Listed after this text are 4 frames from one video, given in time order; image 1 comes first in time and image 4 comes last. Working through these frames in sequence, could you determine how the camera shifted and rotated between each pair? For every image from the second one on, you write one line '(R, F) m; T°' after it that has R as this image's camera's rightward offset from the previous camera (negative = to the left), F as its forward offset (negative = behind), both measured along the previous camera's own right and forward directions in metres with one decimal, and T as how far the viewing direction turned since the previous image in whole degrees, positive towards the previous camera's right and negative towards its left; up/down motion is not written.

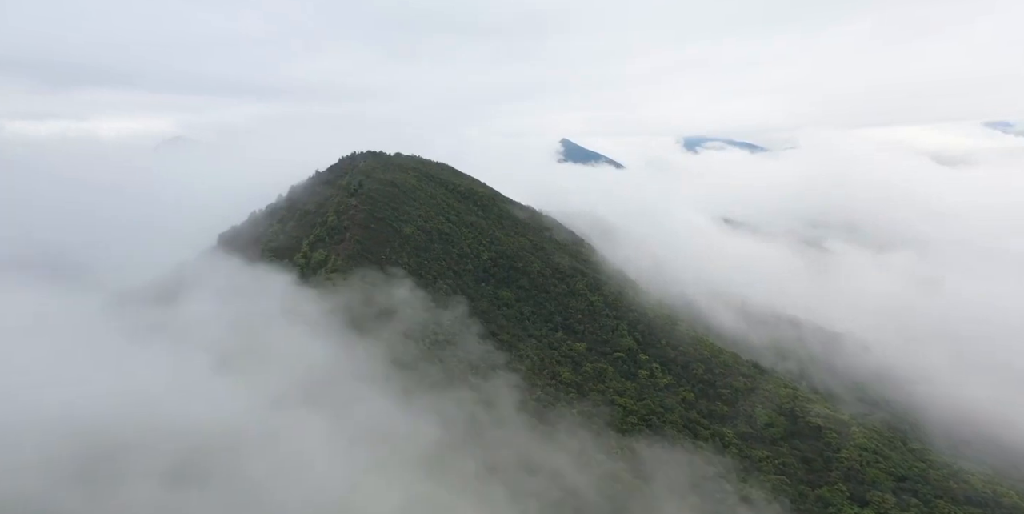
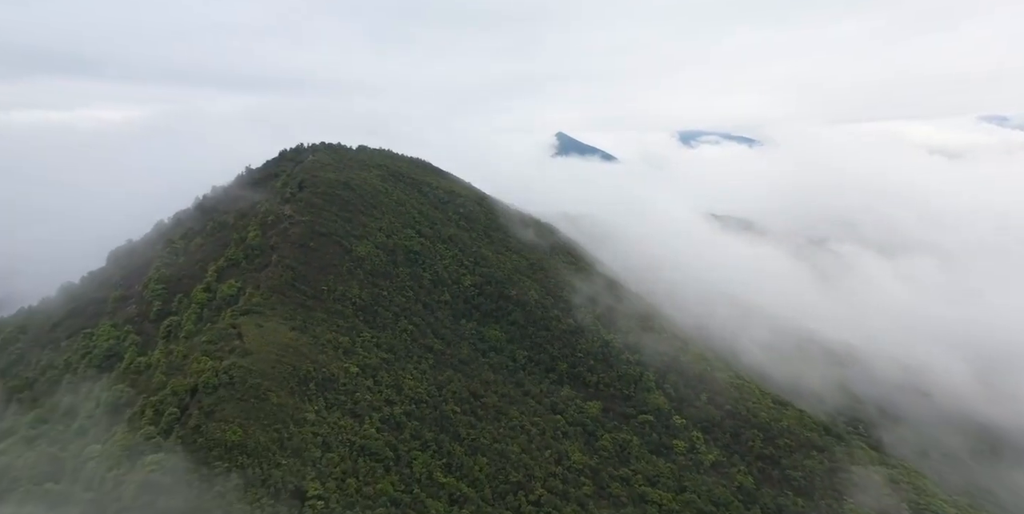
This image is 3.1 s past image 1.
(+0.7, +17.5) m; 0°
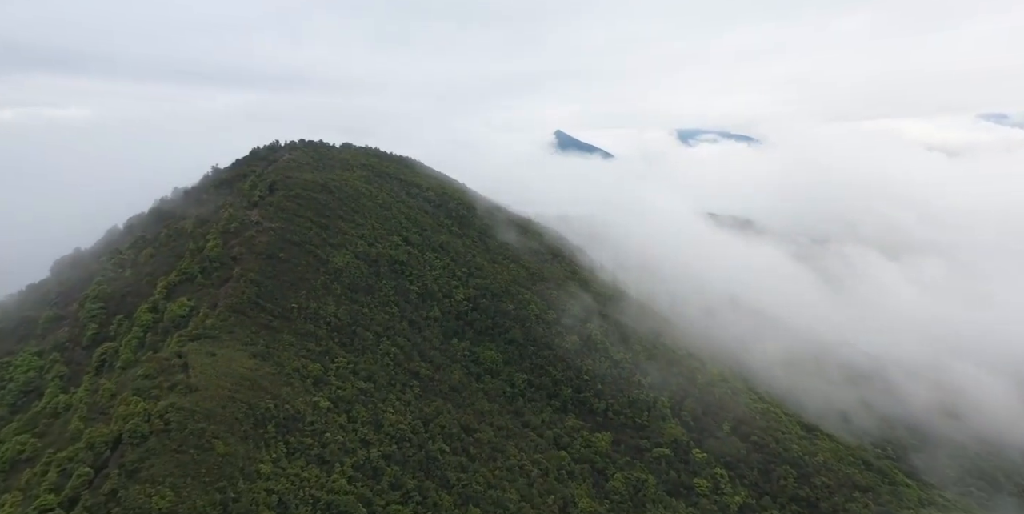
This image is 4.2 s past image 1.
(+0.1, +6.0) m; 0°
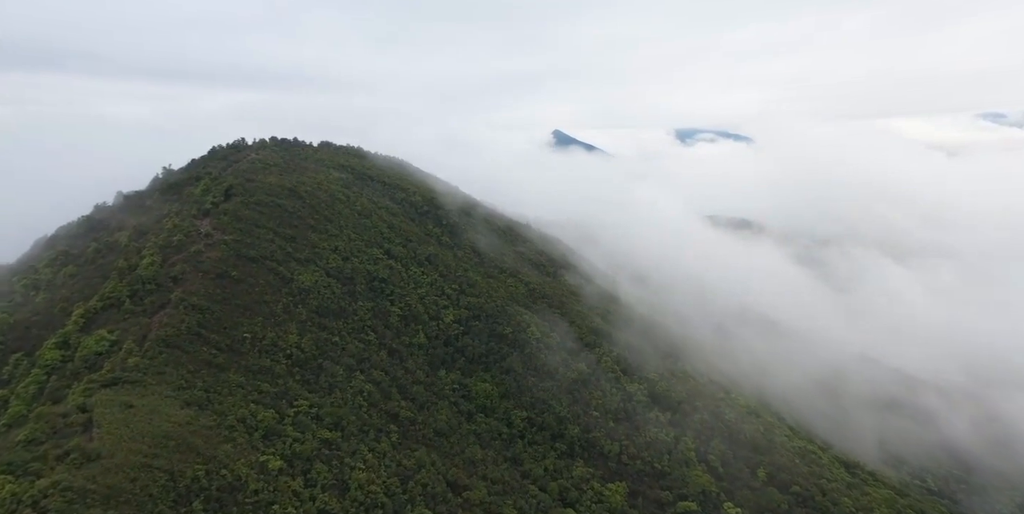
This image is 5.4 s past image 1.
(+0.1, +6.9) m; 0°
